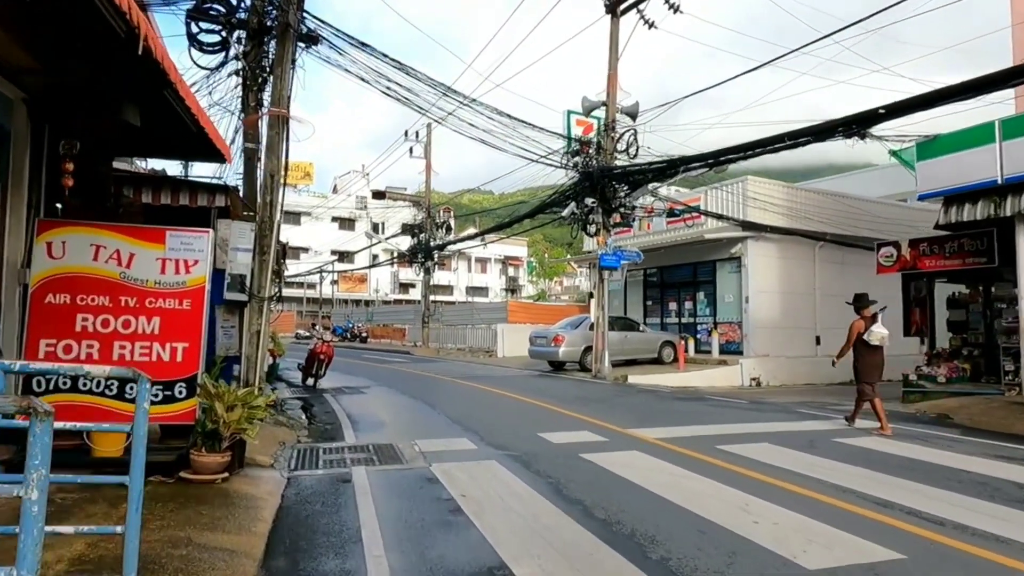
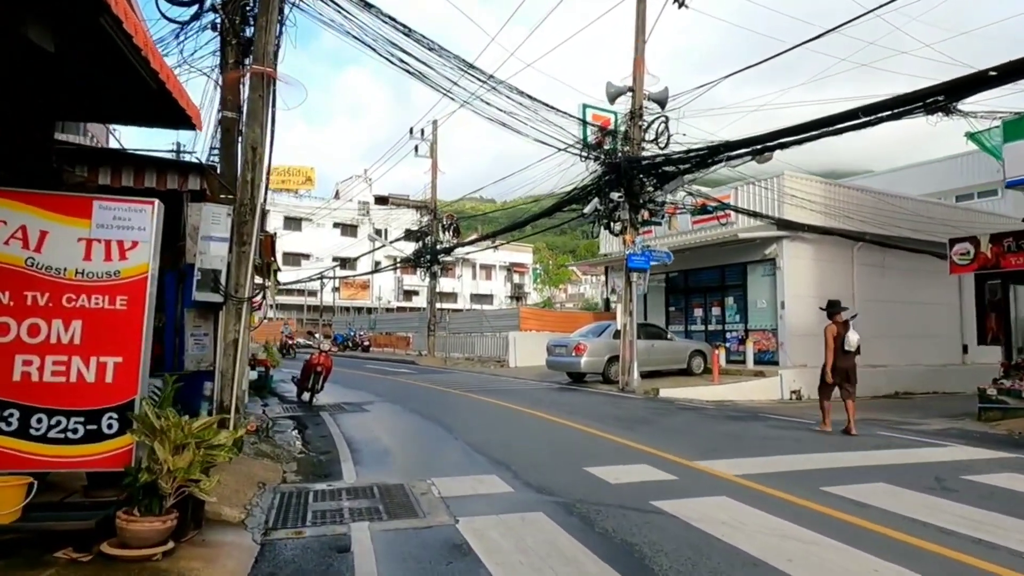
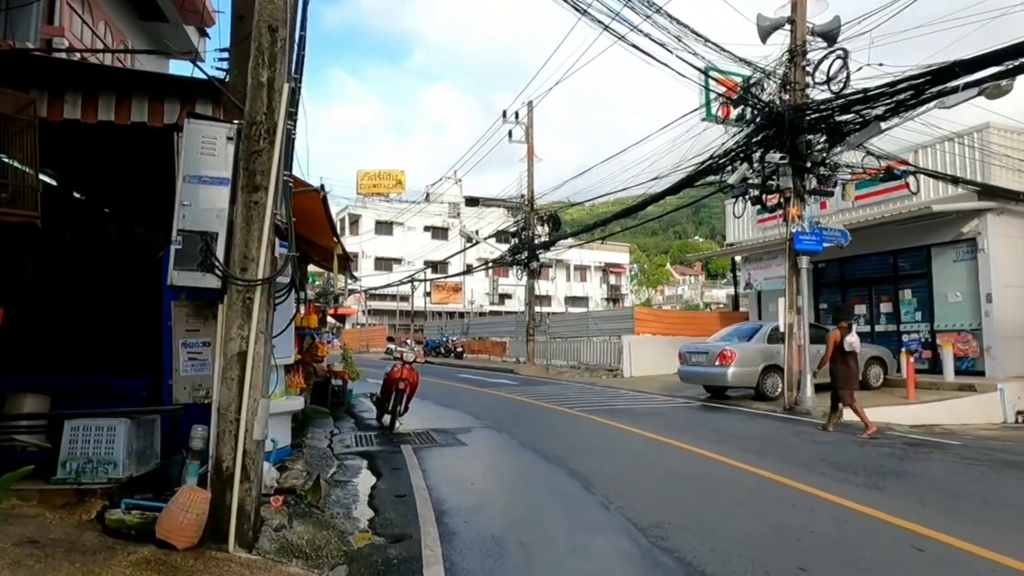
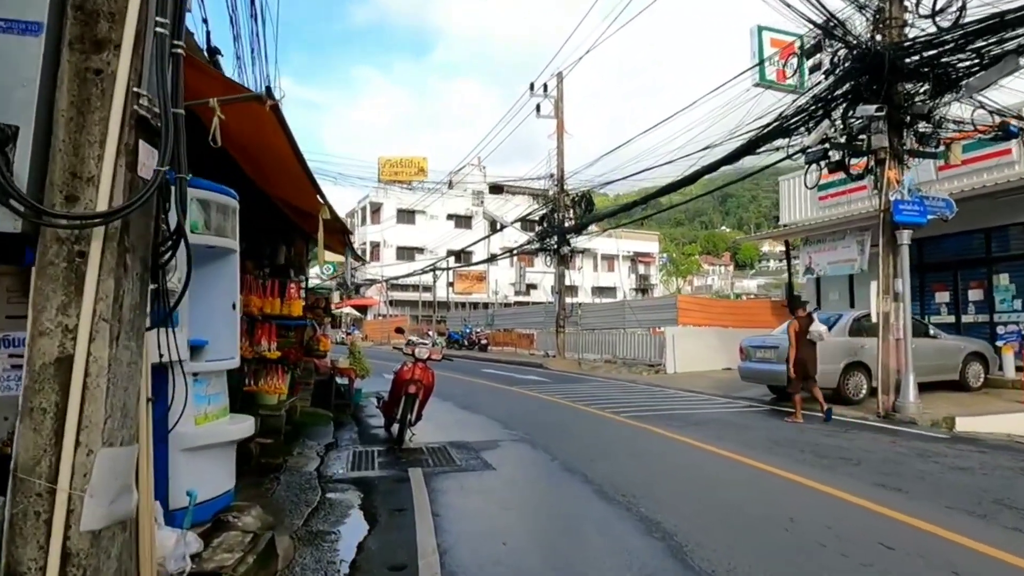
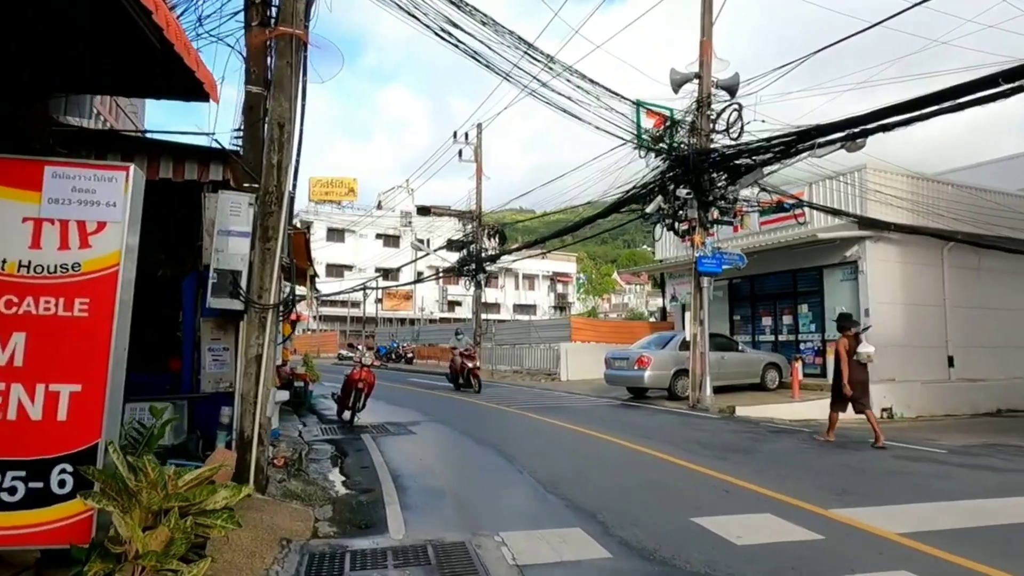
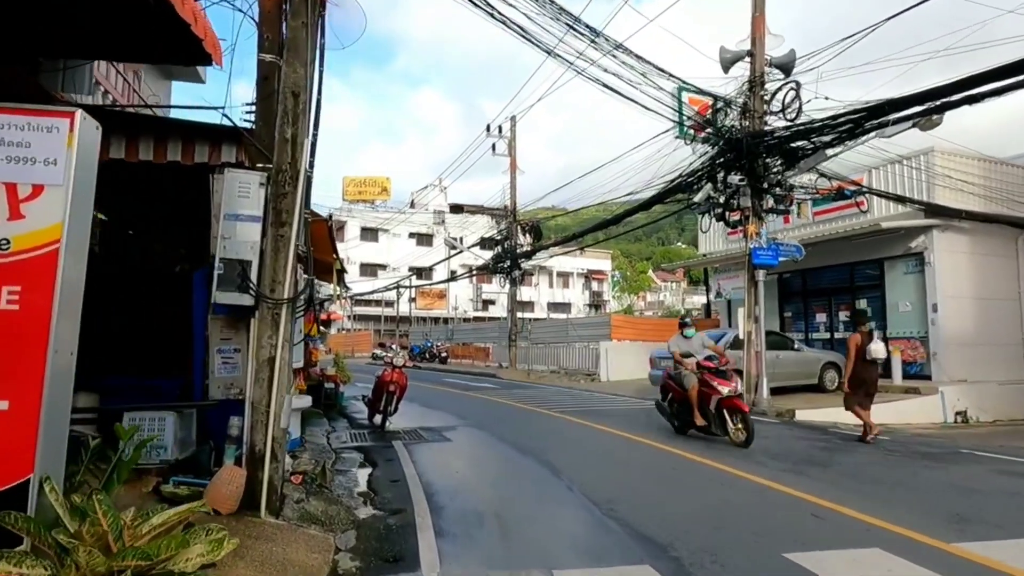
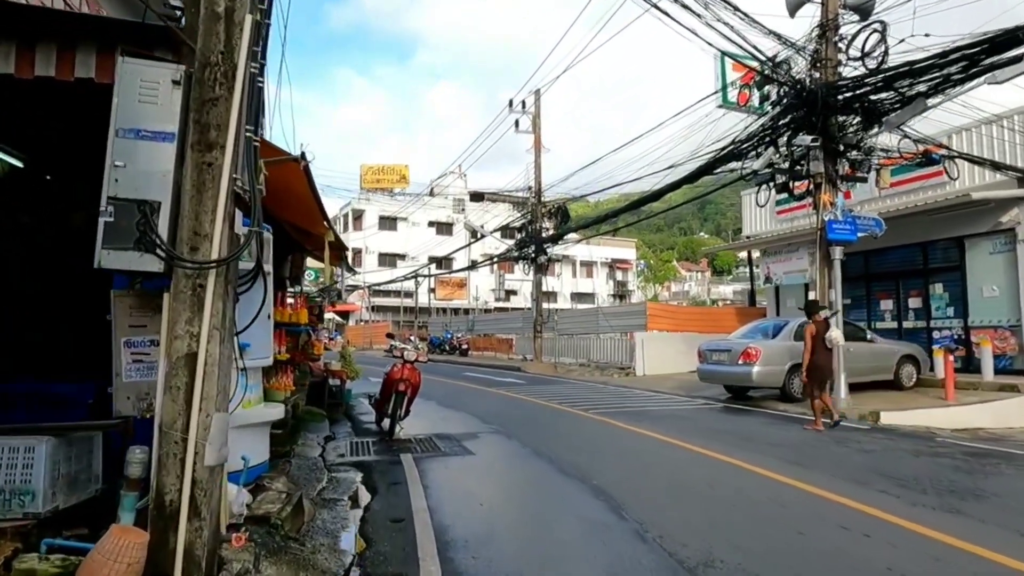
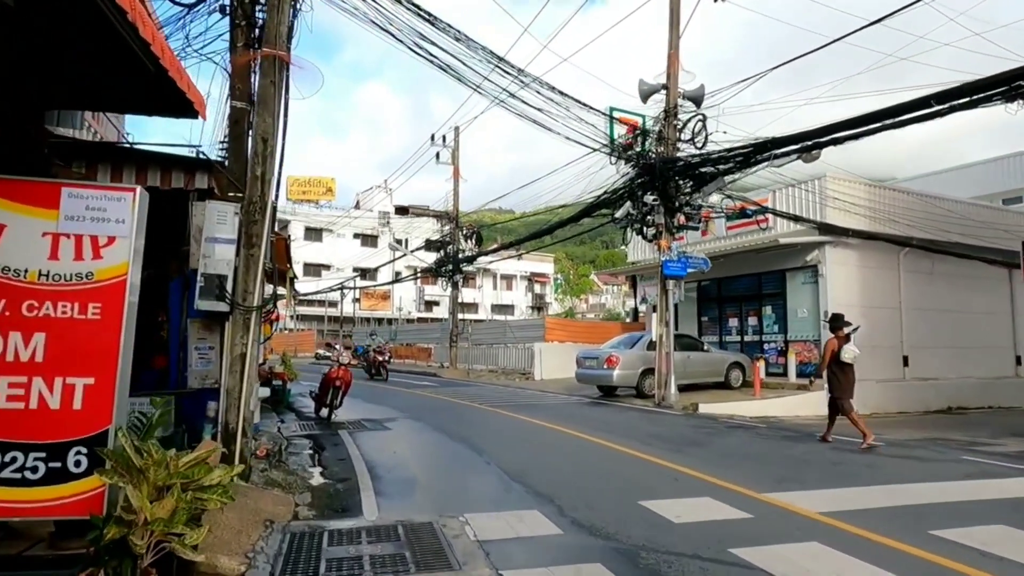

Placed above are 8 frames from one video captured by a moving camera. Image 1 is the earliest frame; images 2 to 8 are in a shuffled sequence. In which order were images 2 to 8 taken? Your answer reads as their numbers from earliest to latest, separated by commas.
2, 8, 5, 6, 3, 7, 4
